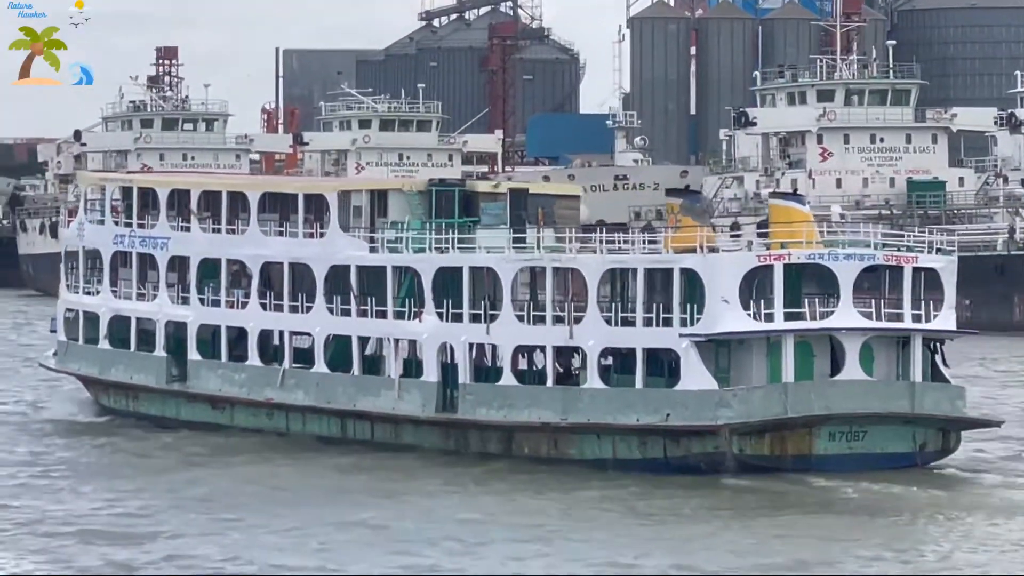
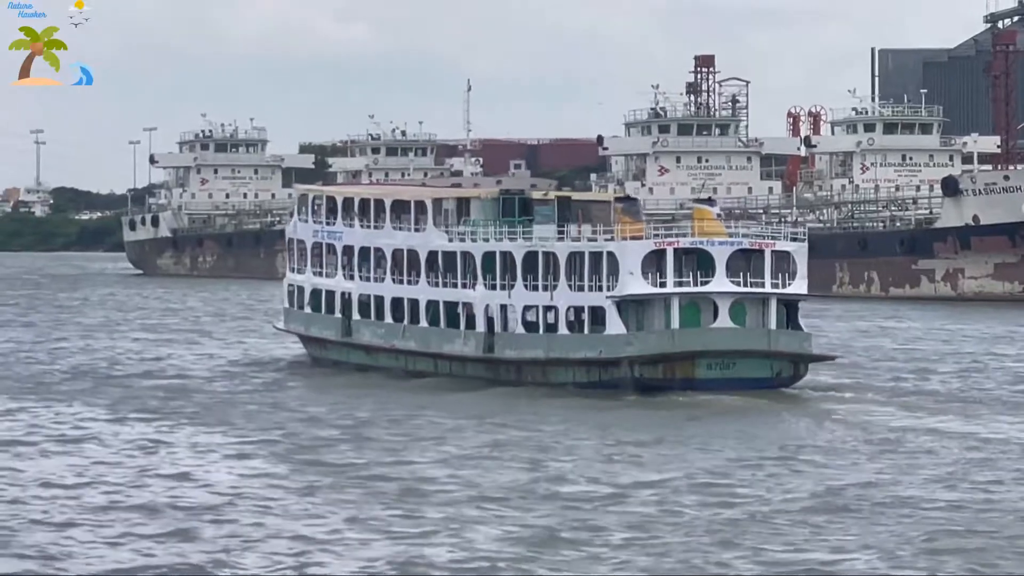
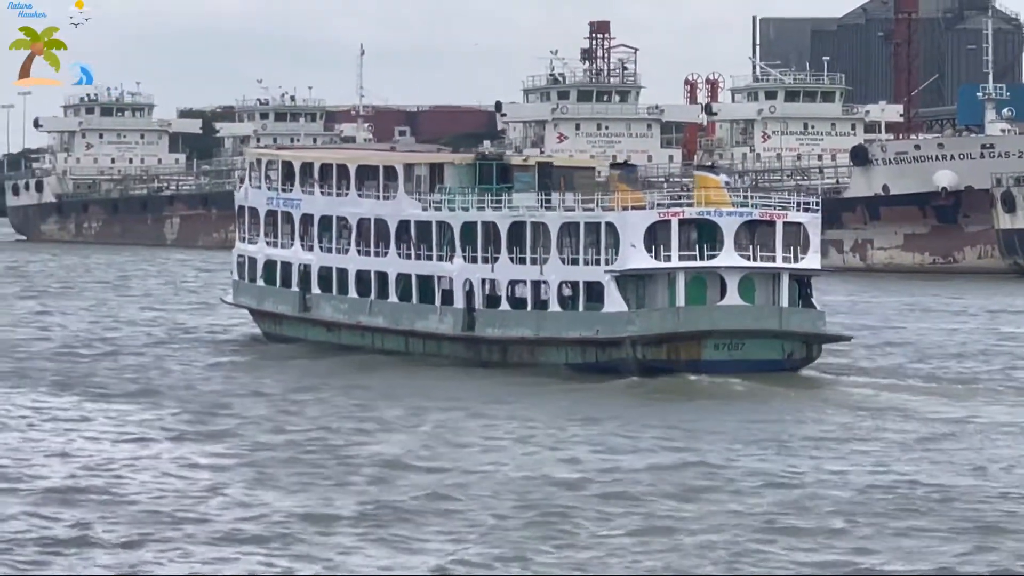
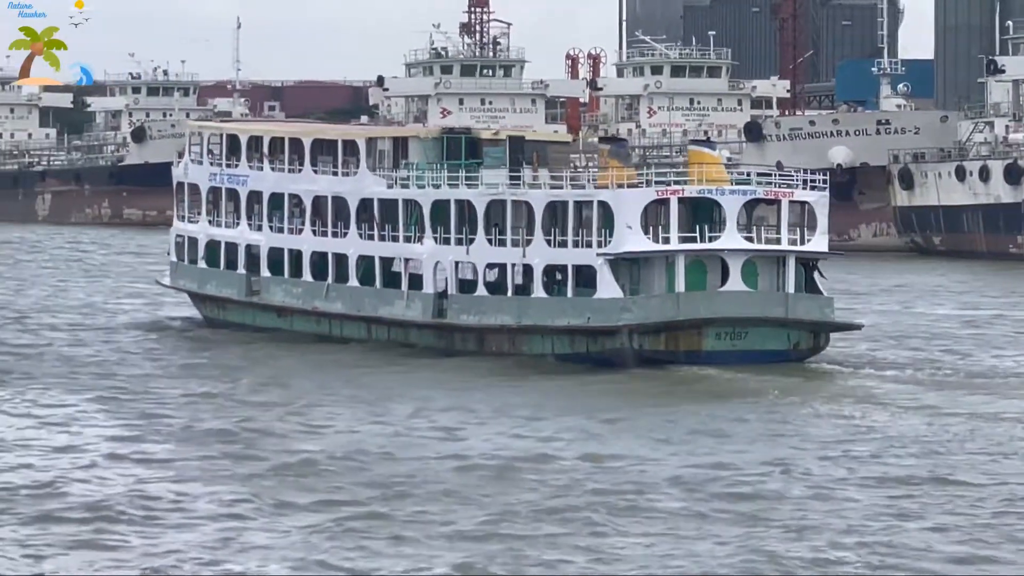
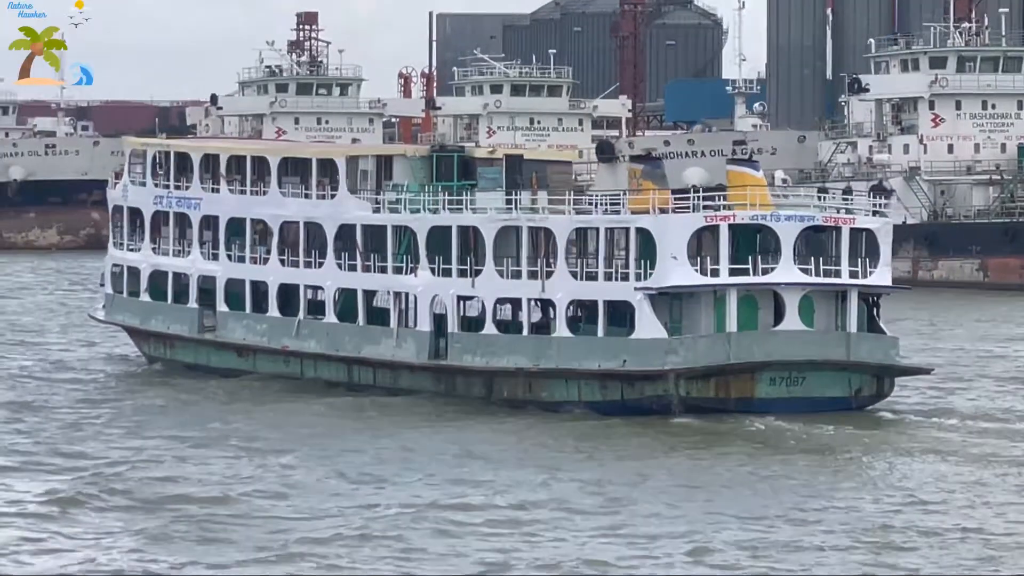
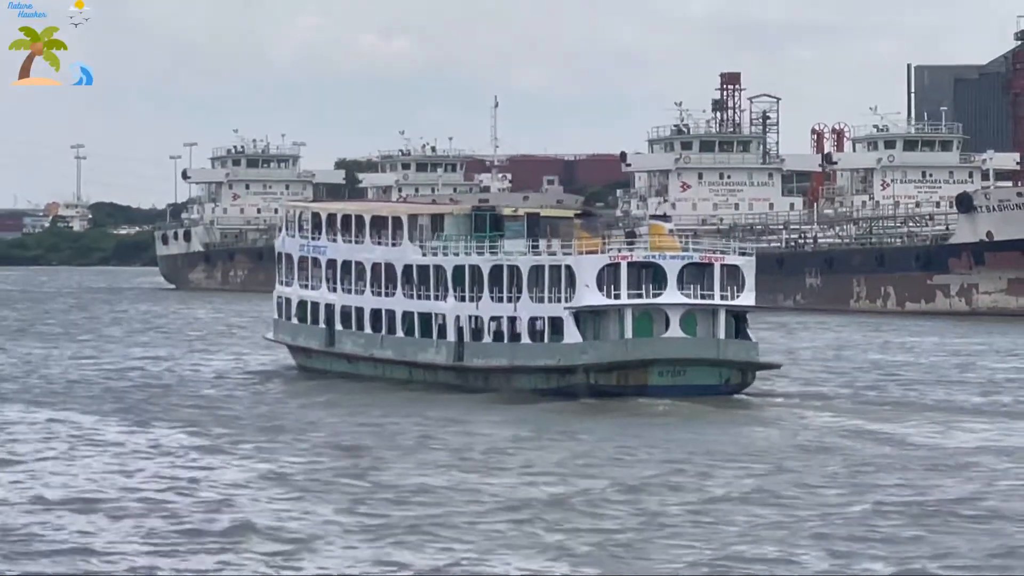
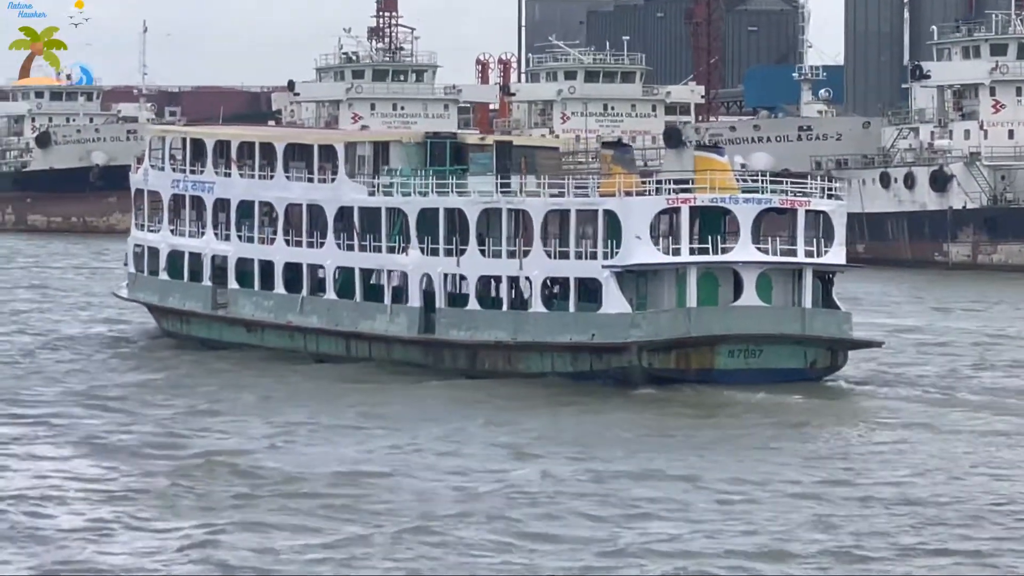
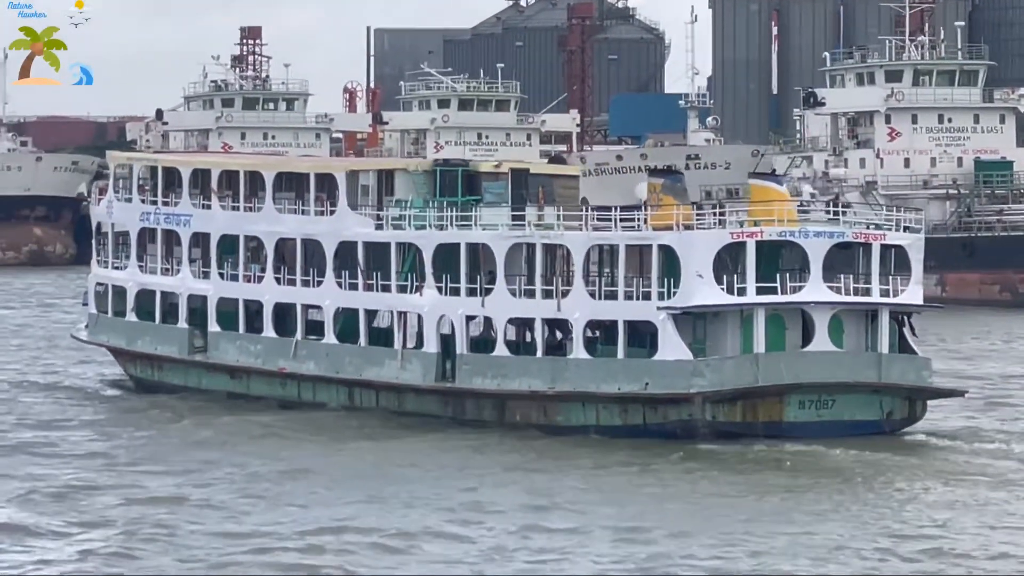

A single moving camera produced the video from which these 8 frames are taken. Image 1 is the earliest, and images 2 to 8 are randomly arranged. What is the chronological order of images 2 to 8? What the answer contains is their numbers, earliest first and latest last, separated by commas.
8, 5, 7, 4, 3, 2, 6
